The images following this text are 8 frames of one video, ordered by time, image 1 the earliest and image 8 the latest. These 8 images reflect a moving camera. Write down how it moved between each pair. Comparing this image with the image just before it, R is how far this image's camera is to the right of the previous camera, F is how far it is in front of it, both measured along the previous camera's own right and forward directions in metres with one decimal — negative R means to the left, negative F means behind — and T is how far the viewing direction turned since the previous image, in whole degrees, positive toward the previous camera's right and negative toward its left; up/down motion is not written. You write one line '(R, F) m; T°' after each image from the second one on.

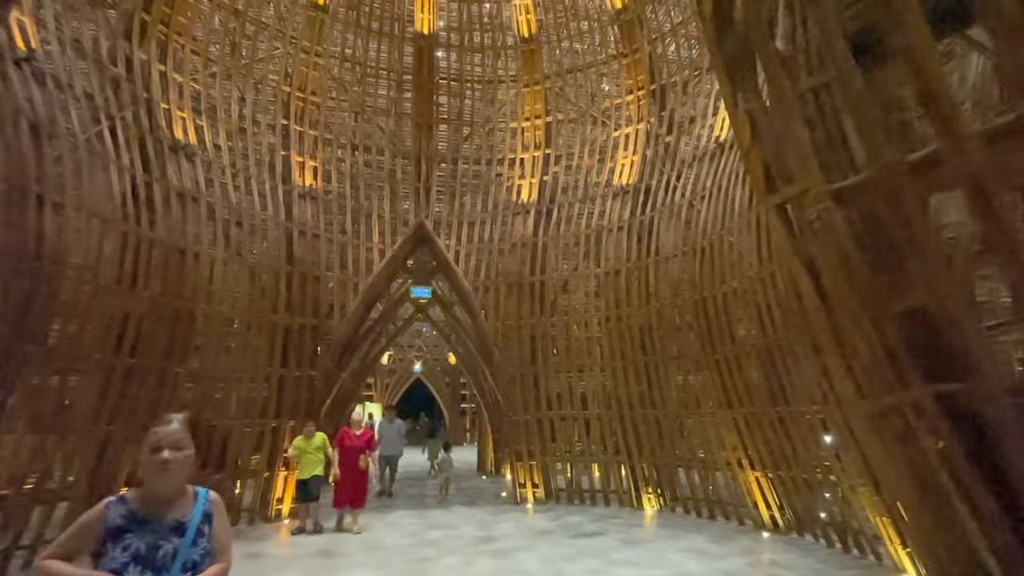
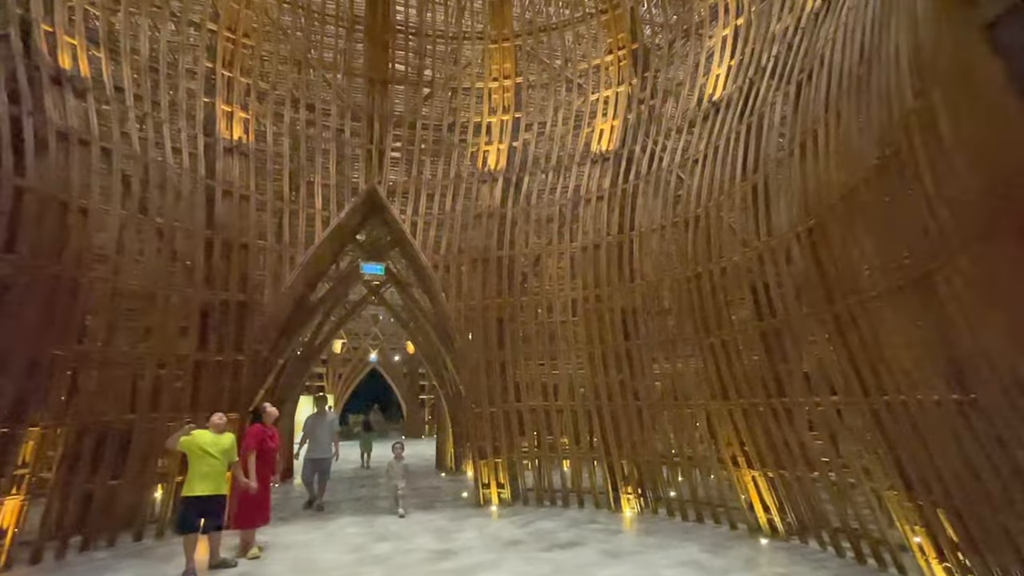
(-0.1, +1.7) m; +4°
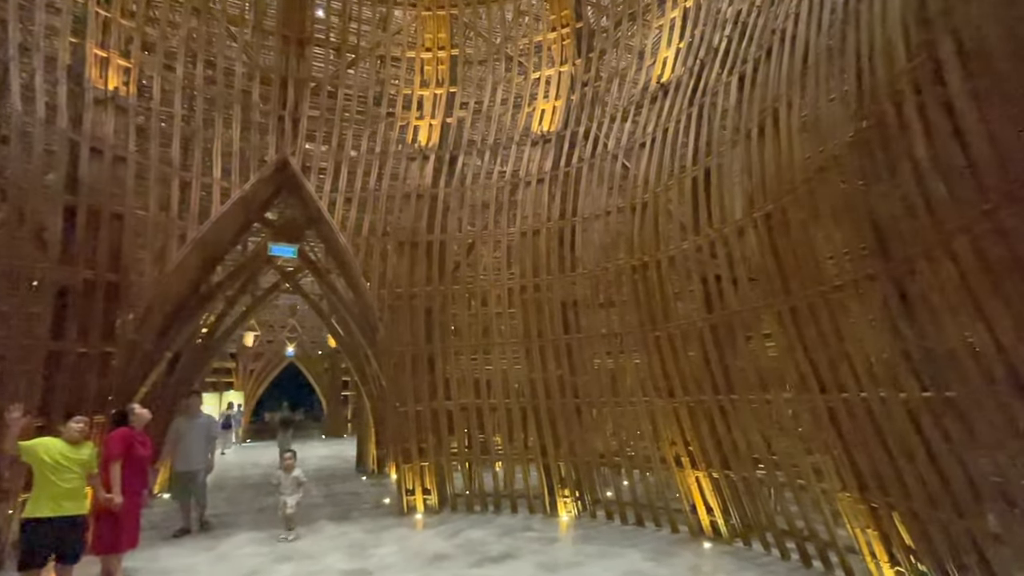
(0.0, +1.0) m; +8°
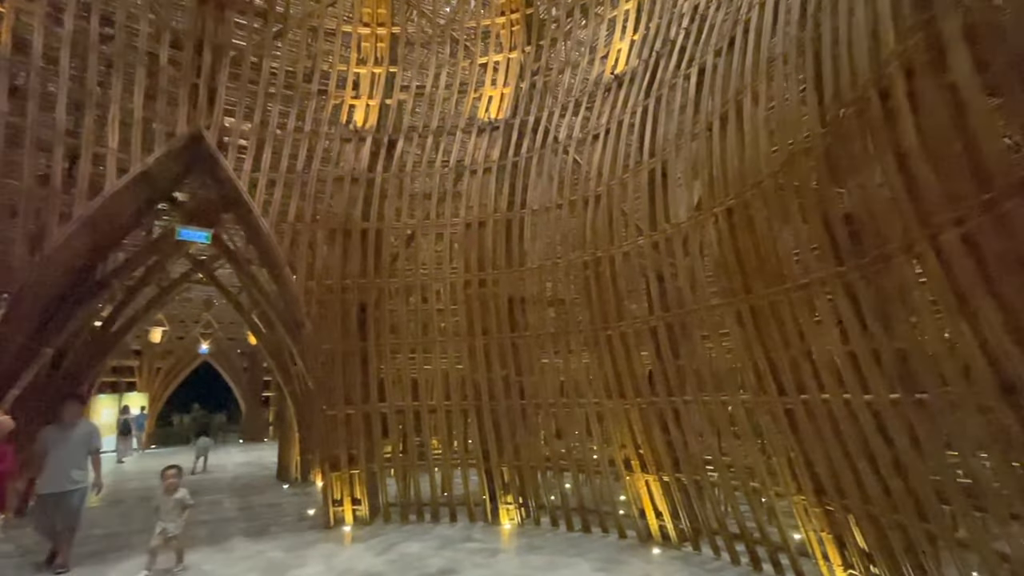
(-0.2, +0.7) m; +7°
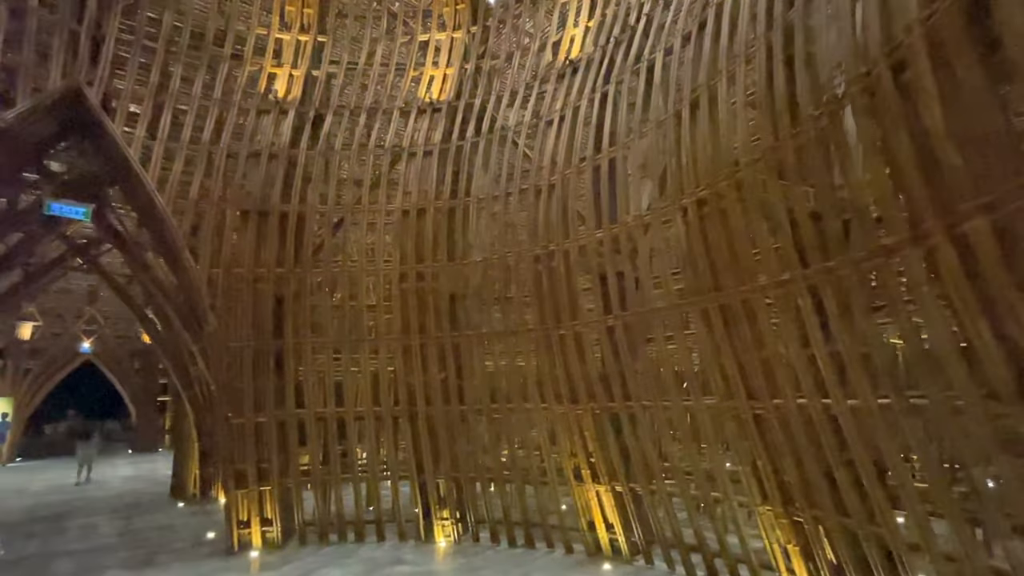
(-0.3, +0.9) m; +8°
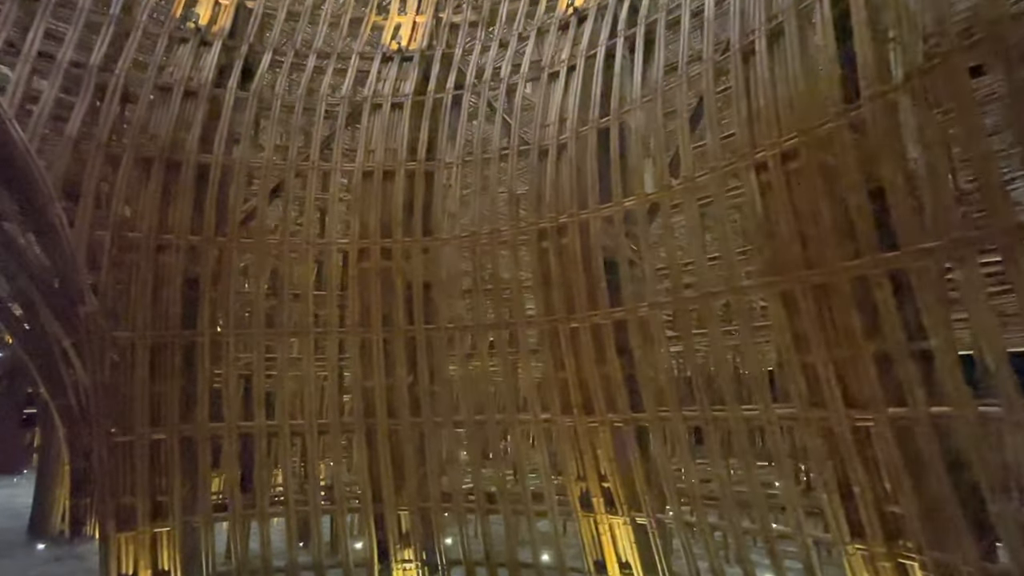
(-1.0, +1.8) m; +8°
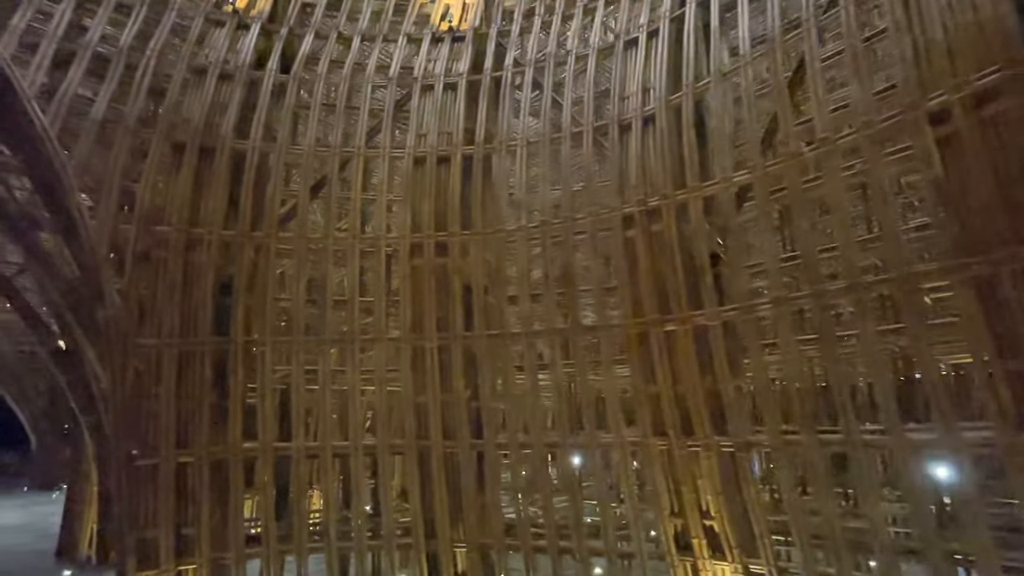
(-0.6, +1.0) m; -3°
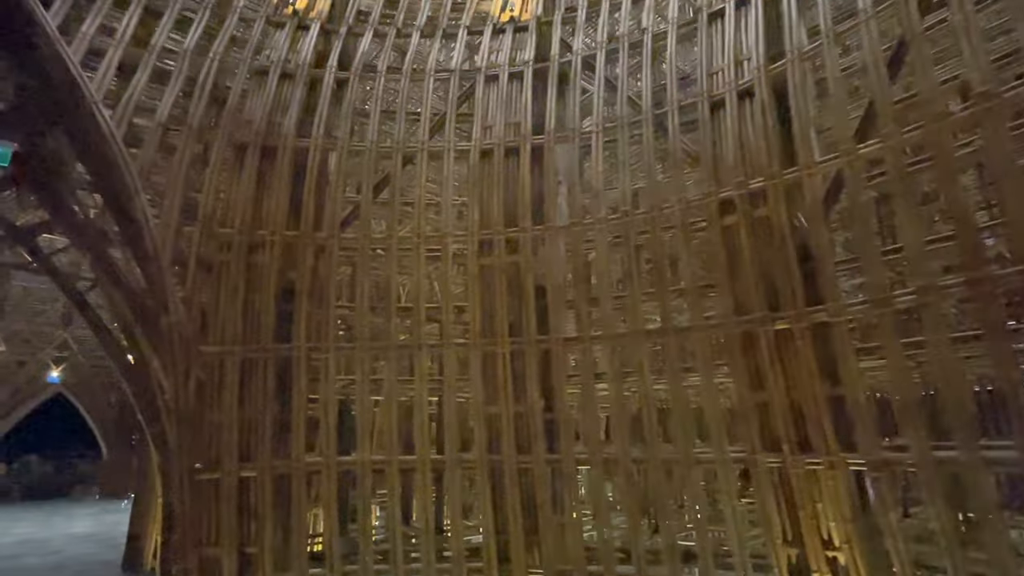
(-0.4, +0.5) m; -5°
